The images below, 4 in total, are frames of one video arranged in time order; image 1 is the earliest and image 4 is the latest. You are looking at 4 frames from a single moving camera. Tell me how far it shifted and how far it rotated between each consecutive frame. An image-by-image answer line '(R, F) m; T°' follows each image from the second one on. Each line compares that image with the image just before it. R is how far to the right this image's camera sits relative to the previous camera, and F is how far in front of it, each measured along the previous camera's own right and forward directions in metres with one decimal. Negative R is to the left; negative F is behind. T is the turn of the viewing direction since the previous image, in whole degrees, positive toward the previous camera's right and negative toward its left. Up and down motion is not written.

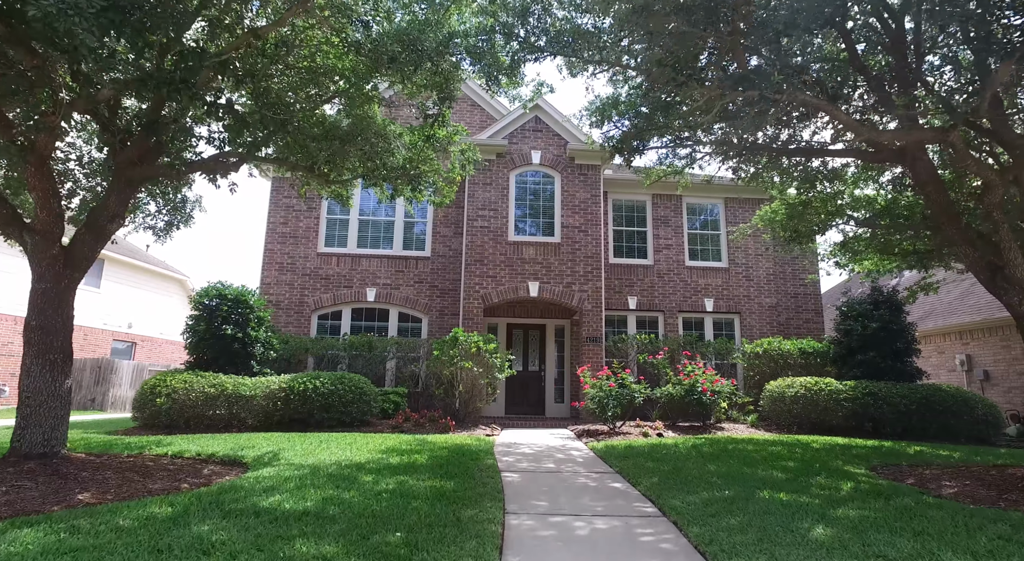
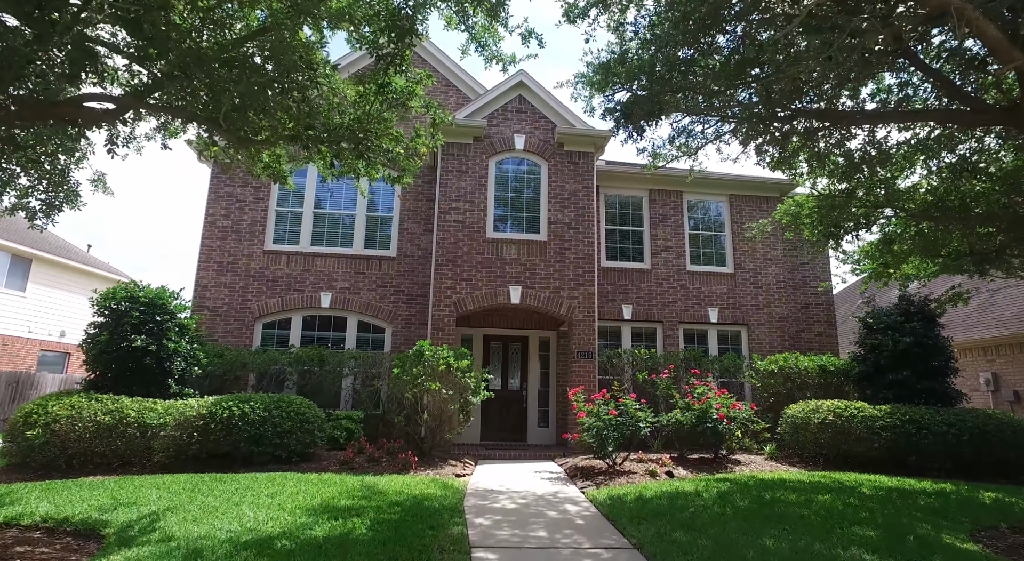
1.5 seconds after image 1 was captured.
(0.0, +1.9) m; +2°
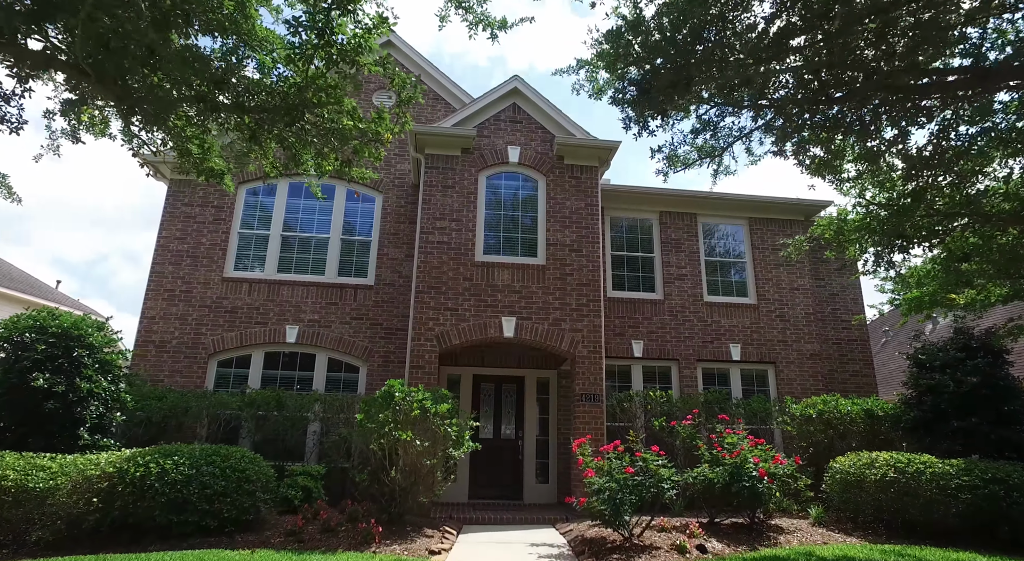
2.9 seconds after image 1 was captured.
(+0.1, +1.6) m; 0°
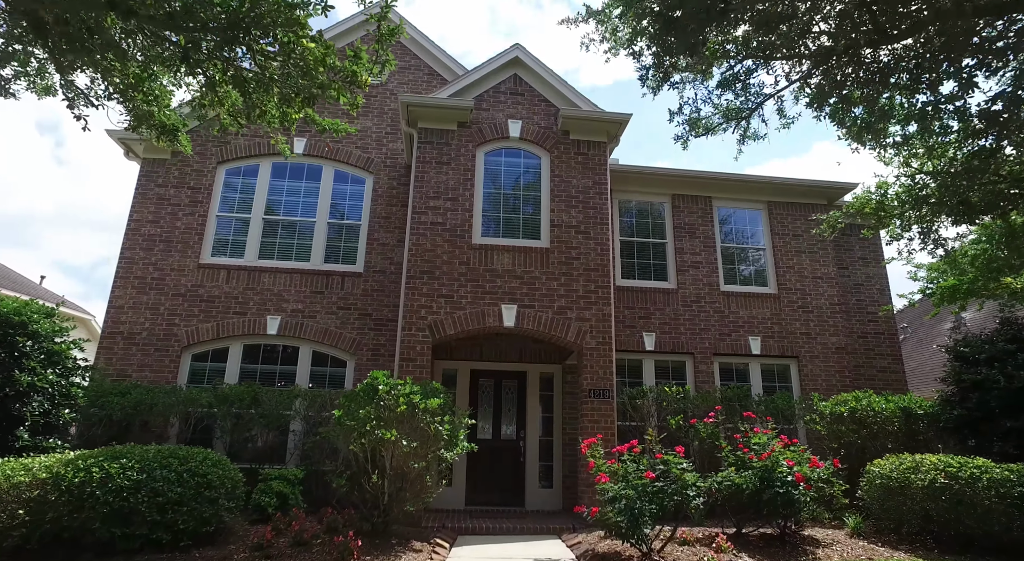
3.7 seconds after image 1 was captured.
(0.0, +0.9) m; 0°
